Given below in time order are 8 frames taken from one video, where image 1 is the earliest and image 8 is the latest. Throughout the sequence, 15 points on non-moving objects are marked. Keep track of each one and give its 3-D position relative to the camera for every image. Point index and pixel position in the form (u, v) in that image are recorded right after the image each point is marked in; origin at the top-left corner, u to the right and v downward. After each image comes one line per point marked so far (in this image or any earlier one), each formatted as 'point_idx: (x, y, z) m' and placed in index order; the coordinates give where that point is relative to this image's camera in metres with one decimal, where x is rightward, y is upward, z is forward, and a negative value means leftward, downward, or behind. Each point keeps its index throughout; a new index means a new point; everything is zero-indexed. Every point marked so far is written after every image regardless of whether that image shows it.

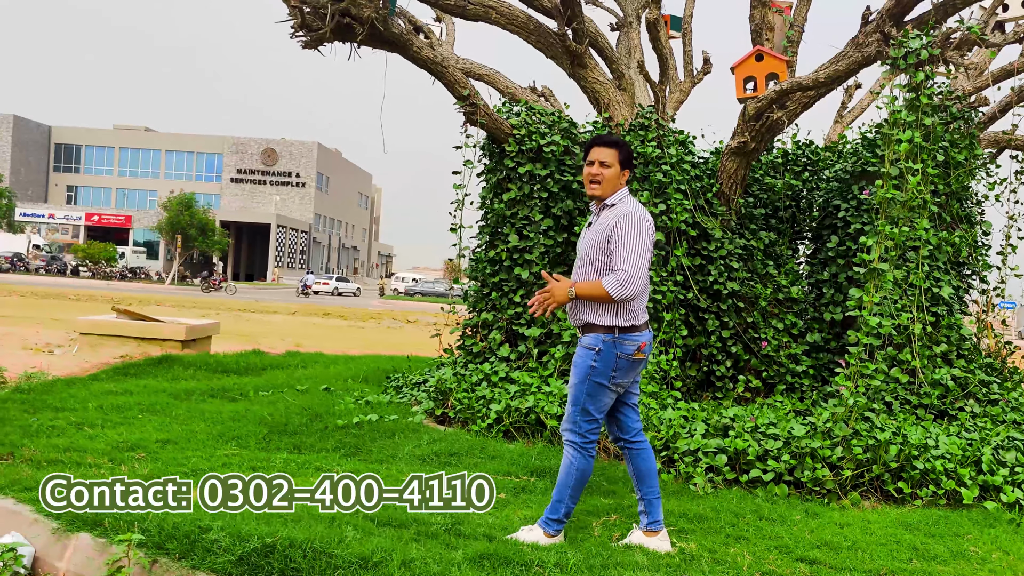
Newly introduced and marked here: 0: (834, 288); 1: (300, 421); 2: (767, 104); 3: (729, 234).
0: (+3.0, 0.0, +6.7) m
1: (-1.6, -1.0, +5.3) m
2: (+2.1, +1.5, +5.8) m
3: (+1.9, +0.5, +6.3) m
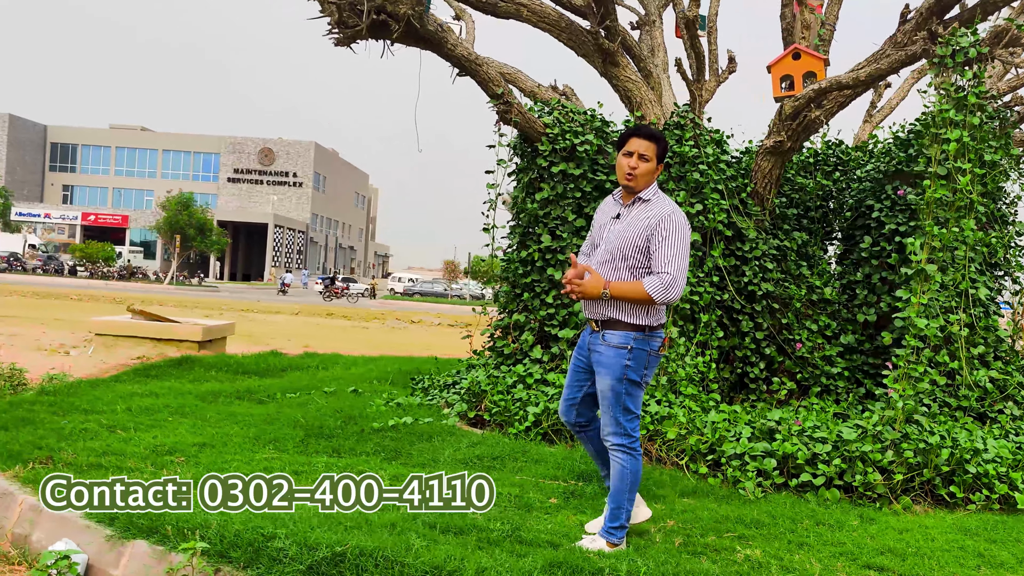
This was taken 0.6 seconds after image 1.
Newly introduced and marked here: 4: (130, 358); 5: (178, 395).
0: (+3.3, 0.0, +6.6) m
1: (-1.3, -1.0, +5.2) m
2: (+2.4, +1.5, +5.8) m
3: (+2.2, +0.5, +6.2) m
4: (-5.6, -1.0, +10.4) m
5: (-3.1, -1.0, +6.5) m
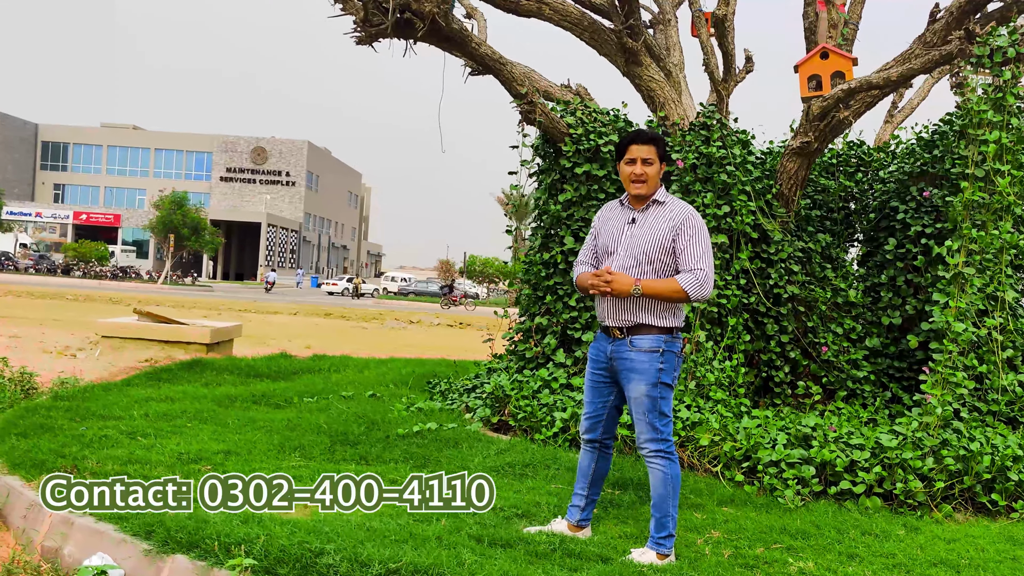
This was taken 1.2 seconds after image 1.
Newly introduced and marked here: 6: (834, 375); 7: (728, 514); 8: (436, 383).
0: (+3.5, 0.0, +6.5) m
1: (-1.1, -1.0, +5.1) m
2: (+2.6, +1.5, +5.7) m
3: (+2.4, +0.5, +6.1) m
4: (-5.5, -1.1, +10.3) m
5: (-2.9, -1.0, +6.4) m
6: (+2.8, -0.8, +6.2) m
7: (+1.2, -1.2, +3.8) m
8: (-0.8, -1.0, +7.4) m
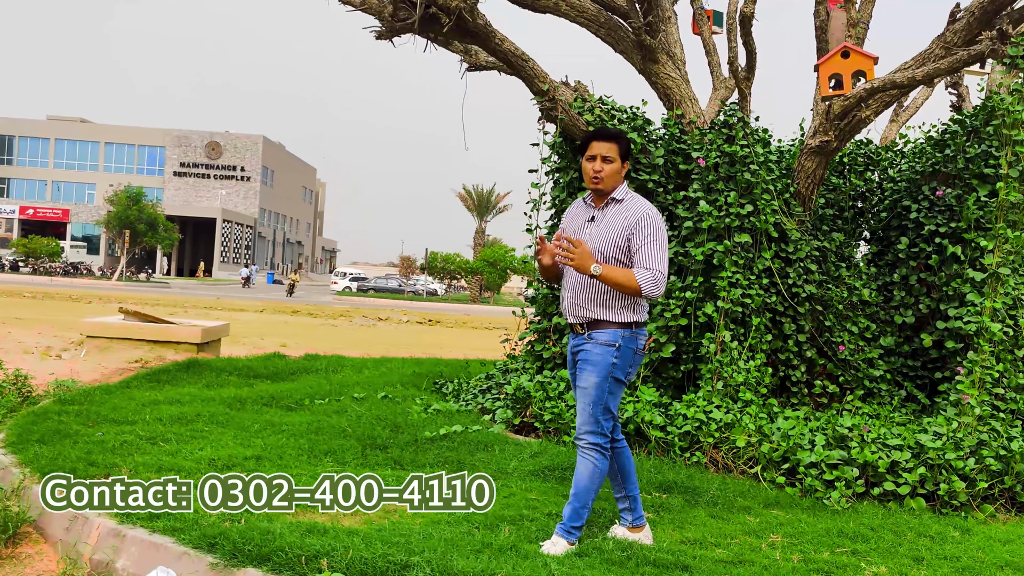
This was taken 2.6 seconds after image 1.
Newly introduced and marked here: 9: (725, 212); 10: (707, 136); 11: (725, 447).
0: (+3.7, 0.0, +6.6) m
1: (-0.9, -1.0, +5.0) m
2: (+2.8, +1.5, +5.7) m
3: (+2.5, +0.5, +6.1) m
4: (-5.5, -1.0, +10.0) m
5: (-2.7, -1.0, +6.2) m
6: (+3.0, -0.8, +6.3) m
7: (+1.4, -1.2, +3.8) m
8: (-0.7, -1.0, +7.2) m
9: (+1.7, +0.6, +5.7) m
10: (+1.6, +1.3, +5.9) m
11: (+1.4, -1.1, +4.7) m
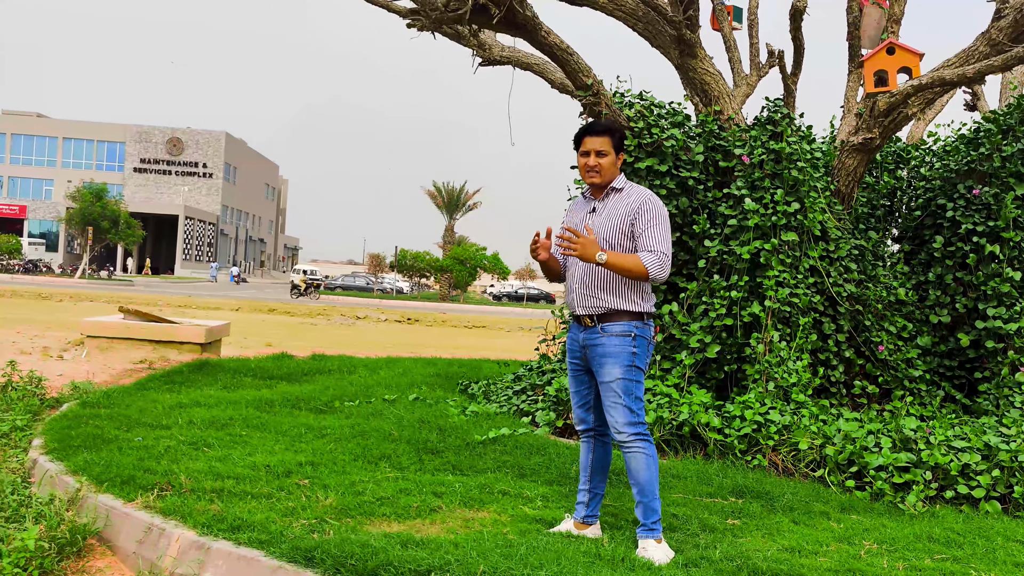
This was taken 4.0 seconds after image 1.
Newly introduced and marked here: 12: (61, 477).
0: (+4.0, 0.0, +6.5) m
1: (-0.5, -1.0, +4.8) m
2: (+3.1, +1.5, +5.6) m
3: (+2.9, +0.5, +6.0) m
4: (-5.2, -1.0, +9.7) m
5: (-2.4, -1.0, +6.0) m
6: (+3.3, -0.8, +6.2) m
7: (+1.8, -1.2, +3.7) m
8: (-0.4, -1.0, +7.1) m
9: (+2.1, +0.6, +5.6) m
10: (+2.0, +1.3, +5.9) m
11: (+1.8, -1.1, +4.6) m
12: (-2.3, -1.0, +3.6) m
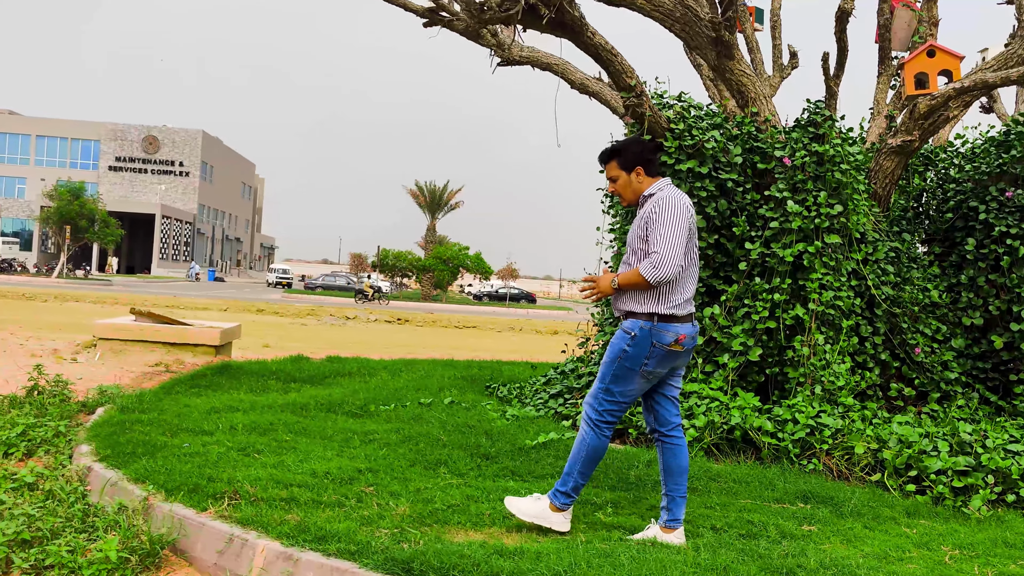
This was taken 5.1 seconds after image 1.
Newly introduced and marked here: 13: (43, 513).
0: (+4.3, 0.0, +6.5) m
1: (-0.2, -1.0, +4.8) m
2: (+3.4, +1.5, +5.6) m
3: (+3.2, +0.4, +6.0) m
4: (-5.0, -1.0, +9.6) m
5: (-2.1, -1.0, +6.0) m
6: (+3.6, -0.8, +6.2) m
7: (+2.2, -1.2, +3.7) m
8: (-0.1, -1.0, +7.0) m
9: (+2.4, +0.6, +5.6) m
10: (+2.3, +1.3, +5.8) m
11: (+2.1, -1.1, +4.6) m
12: (-1.9, -1.0, +3.5) m
13: (-2.1, -1.0, +3.2) m
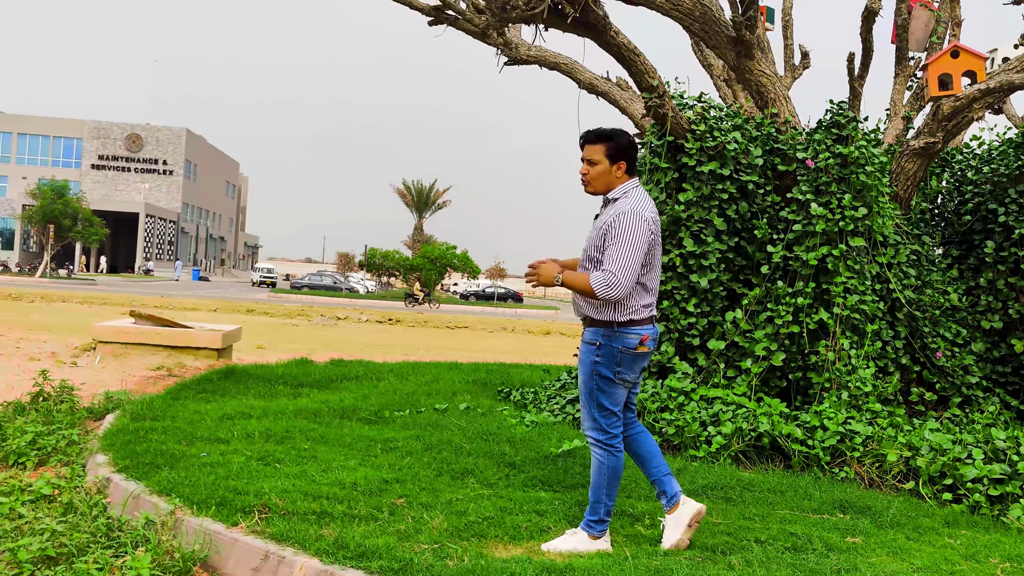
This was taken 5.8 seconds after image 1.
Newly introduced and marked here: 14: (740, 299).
0: (+4.4, -0.1, +6.5) m
1: (0.0, -1.1, +4.7) m
2: (+3.6, +1.5, +5.6) m
3: (+3.3, +0.4, +6.0) m
4: (-4.8, -1.1, +9.5) m
5: (-1.9, -1.1, +5.8) m
6: (+3.8, -0.8, +6.2) m
7: (+2.3, -1.3, +3.6) m
8: (+0.1, -1.0, +6.9) m
9: (+2.5, +0.6, +5.5) m
10: (+2.4, +1.2, +5.8) m
11: (+2.3, -1.1, +4.5) m
12: (-1.7, -1.0, +3.4) m
13: (-1.9, -1.0, +3.1) m
14: (+1.9, -0.1, +5.8) m
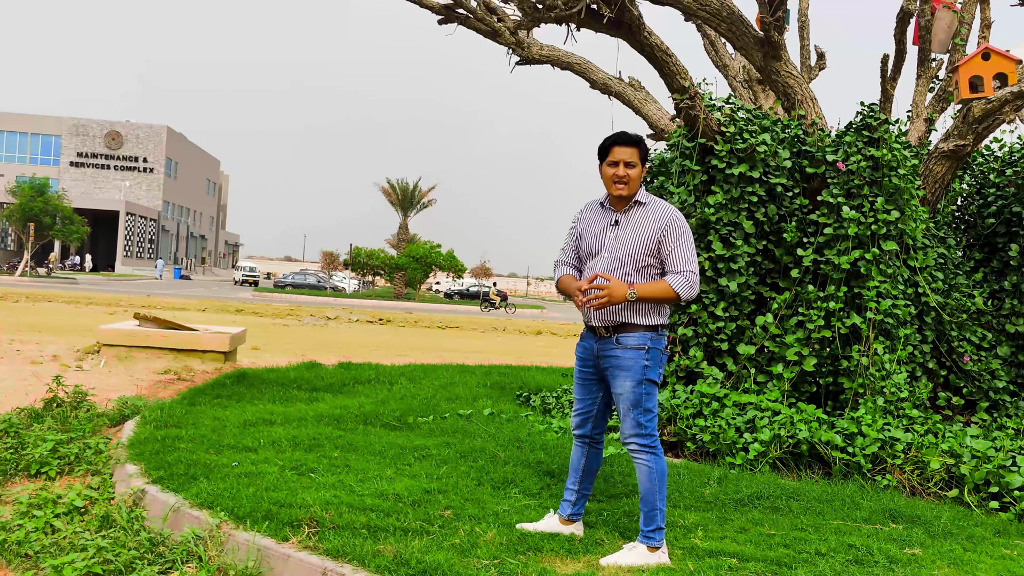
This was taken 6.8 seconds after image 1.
0: (+4.6, -0.1, +6.4) m
1: (+0.2, -1.1, +4.6) m
2: (+3.8, +1.4, +5.5) m
3: (+3.6, +0.4, +5.9) m
4: (-4.7, -1.1, +9.3) m
5: (-1.7, -1.1, +5.7) m
6: (+4.0, -0.8, +6.1) m
7: (+2.6, -1.3, +3.5) m
8: (+0.3, -1.1, +6.9) m
9: (+2.8, +0.5, +5.4) m
10: (+2.7, +1.2, +5.7) m
11: (+2.5, -1.1, +4.4) m
12: (-1.5, -1.0, +3.3) m
13: (-1.7, -1.1, +3.0) m
14: (+2.1, -0.1, +5.7) m
